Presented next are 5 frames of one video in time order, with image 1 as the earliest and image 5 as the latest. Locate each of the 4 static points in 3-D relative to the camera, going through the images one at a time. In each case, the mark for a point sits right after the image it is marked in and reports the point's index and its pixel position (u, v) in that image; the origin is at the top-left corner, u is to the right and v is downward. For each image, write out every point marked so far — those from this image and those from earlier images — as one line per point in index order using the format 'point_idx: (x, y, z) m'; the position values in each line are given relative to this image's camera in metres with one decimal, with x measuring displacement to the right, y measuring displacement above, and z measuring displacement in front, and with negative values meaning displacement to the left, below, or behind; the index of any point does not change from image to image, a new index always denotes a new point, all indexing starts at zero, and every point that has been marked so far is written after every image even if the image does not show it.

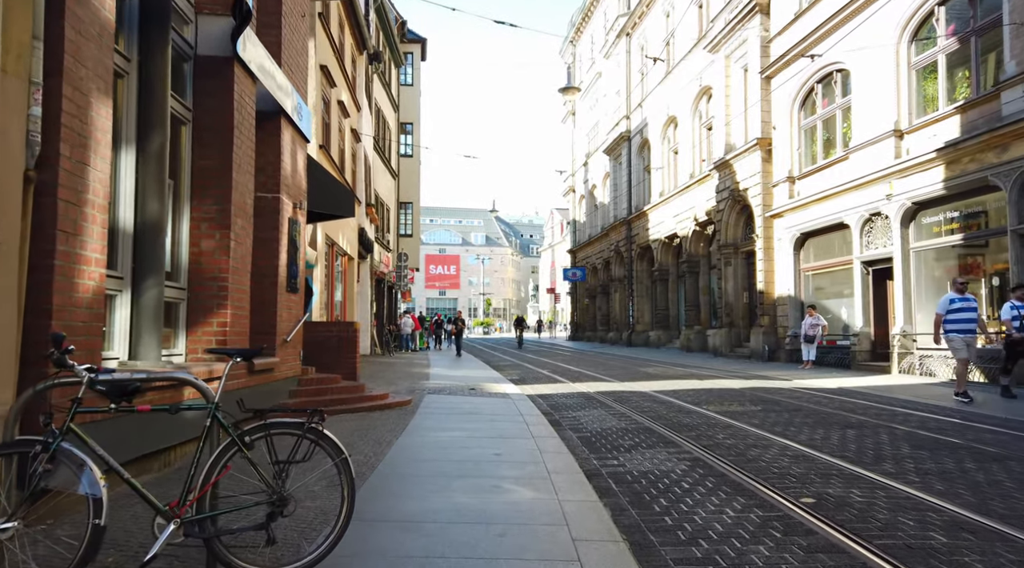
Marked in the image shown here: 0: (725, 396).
0: (+3.5, -1.8, +12.5) m
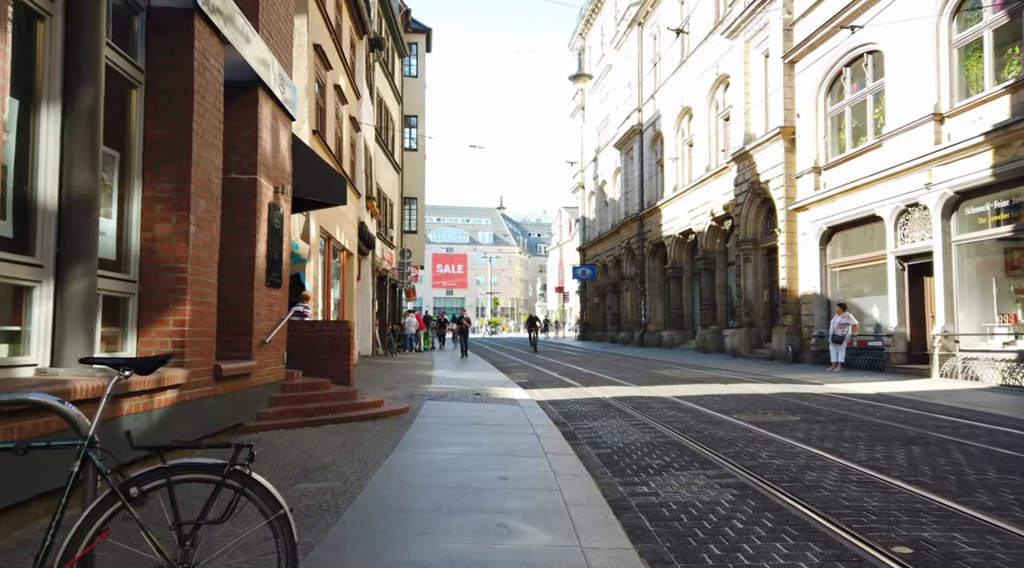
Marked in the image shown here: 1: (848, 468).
0: (+3.6, -1.8, +11.3) m
1: (+2.8, -1.5, +6.4) m
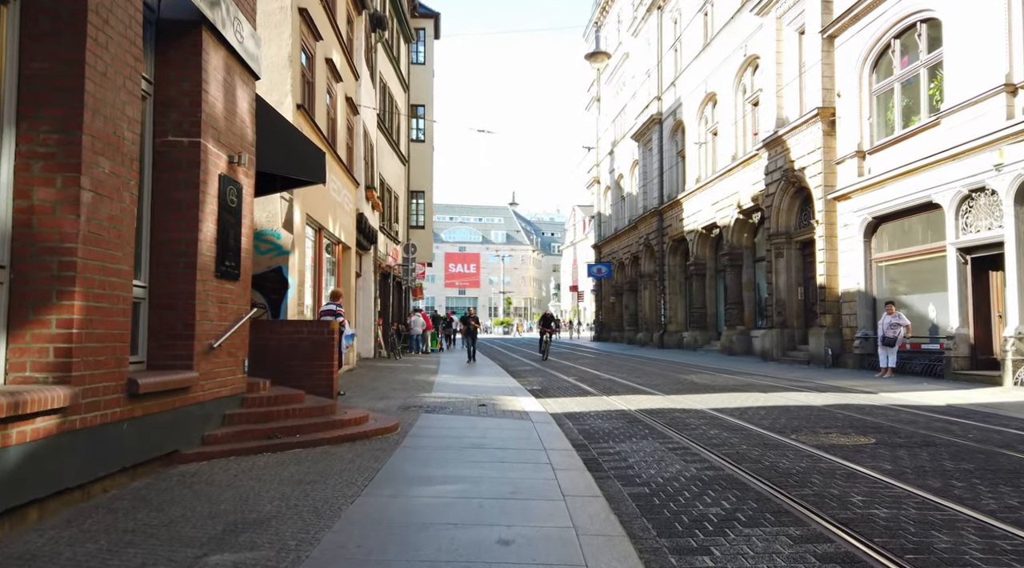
0: (+3.7, -1.7, +9.5) m
1: (+2.9, -1.5, +4.6) m
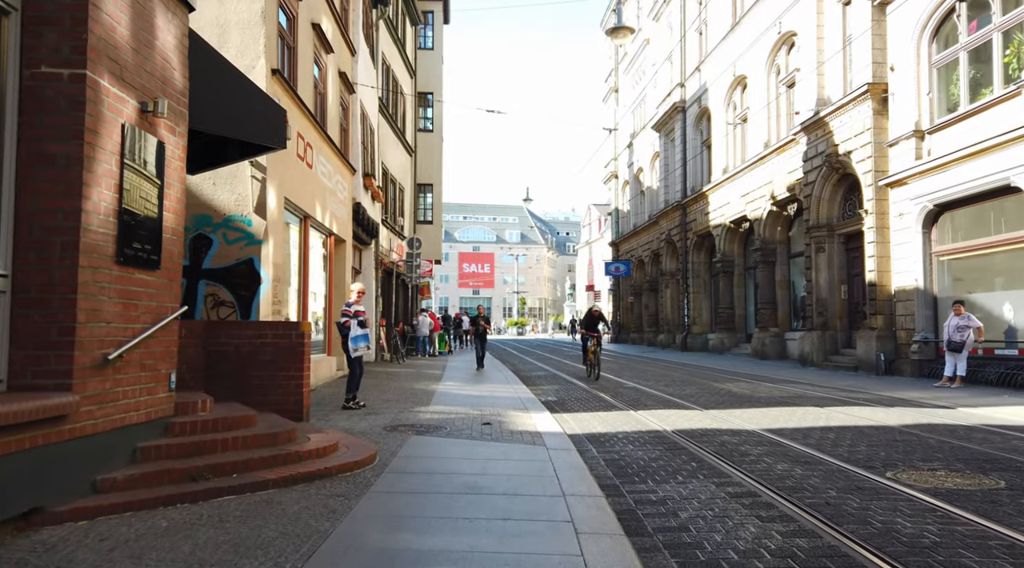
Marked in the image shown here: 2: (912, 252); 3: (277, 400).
0: (+3.8, -1.6, +7.5) m
1: (+2.9, -1.4, +2.7) m
2: (+8.4, +0.7, +16.1) m
3: (-2.5, -1.2, +8.2) m
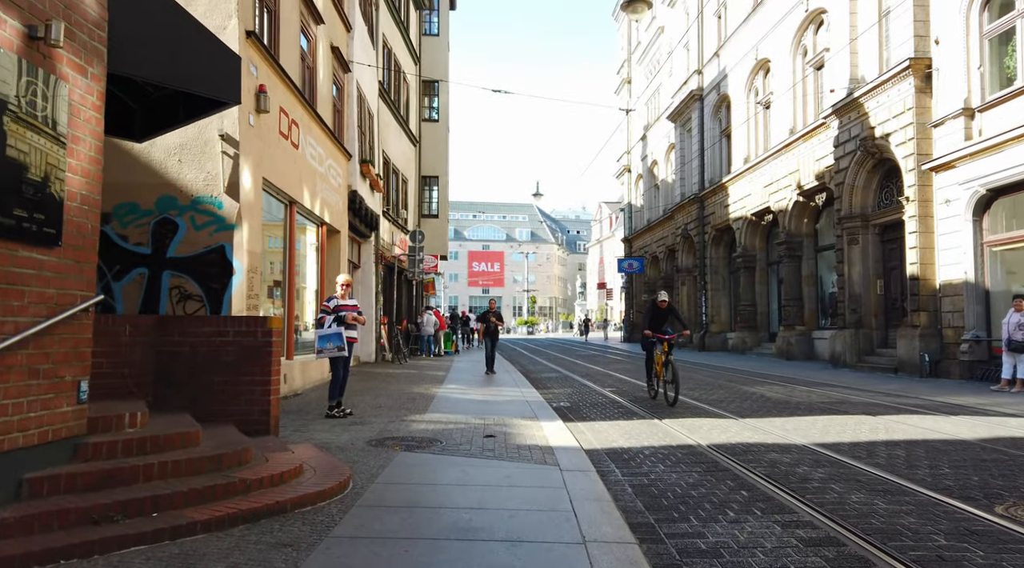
0: (+3.9, -1.5, +6.1) m
1: (+2.9, -1.3, +1.3) m
2: (+8.6, +0.8, +14.6) m
3: (-2.5, -1.1, +6.9) m
